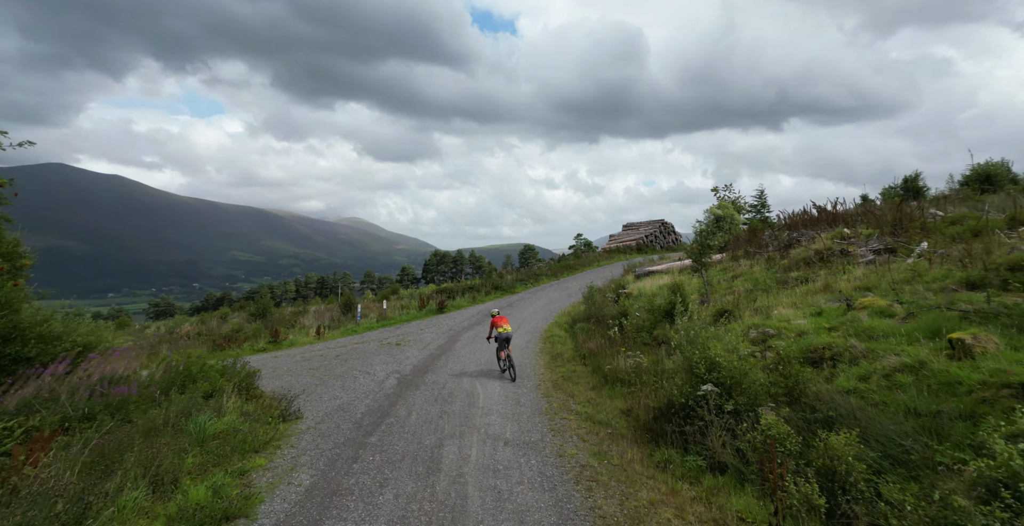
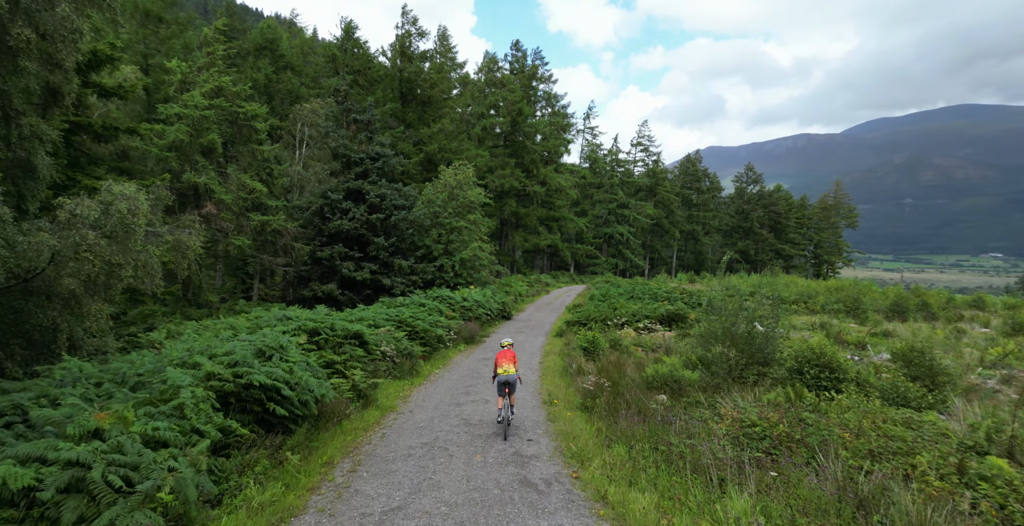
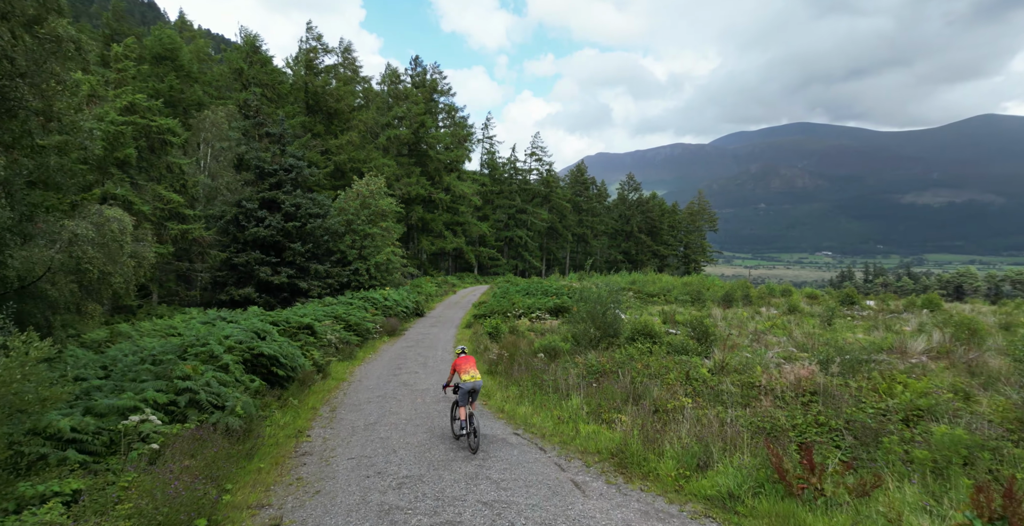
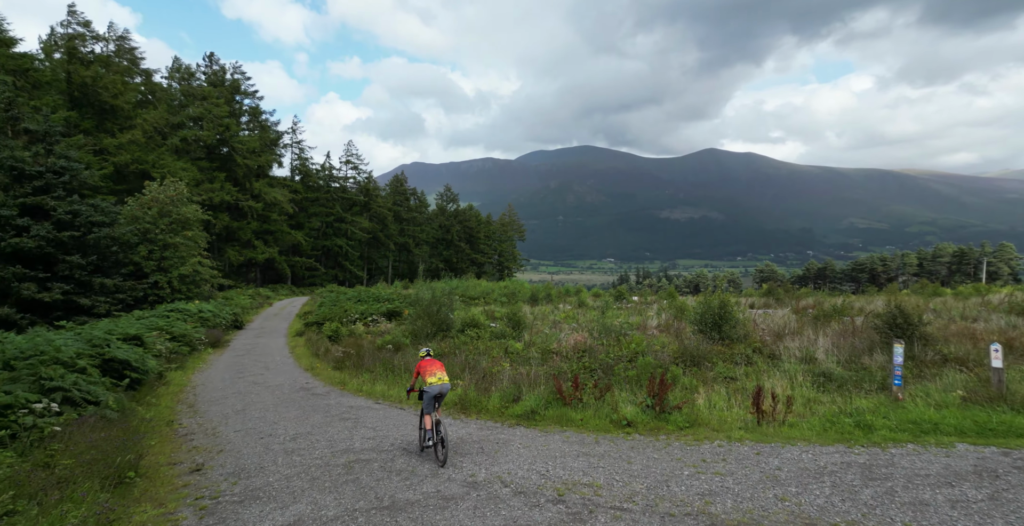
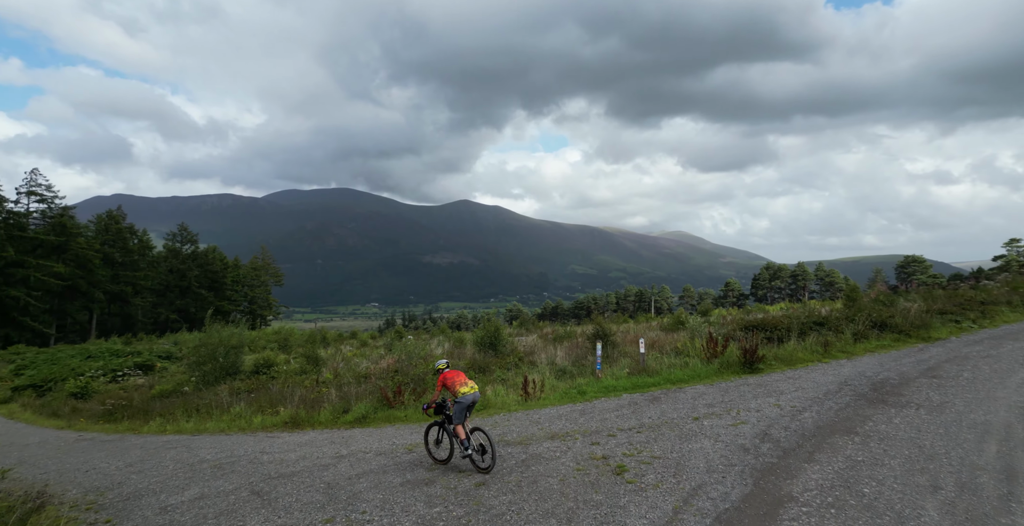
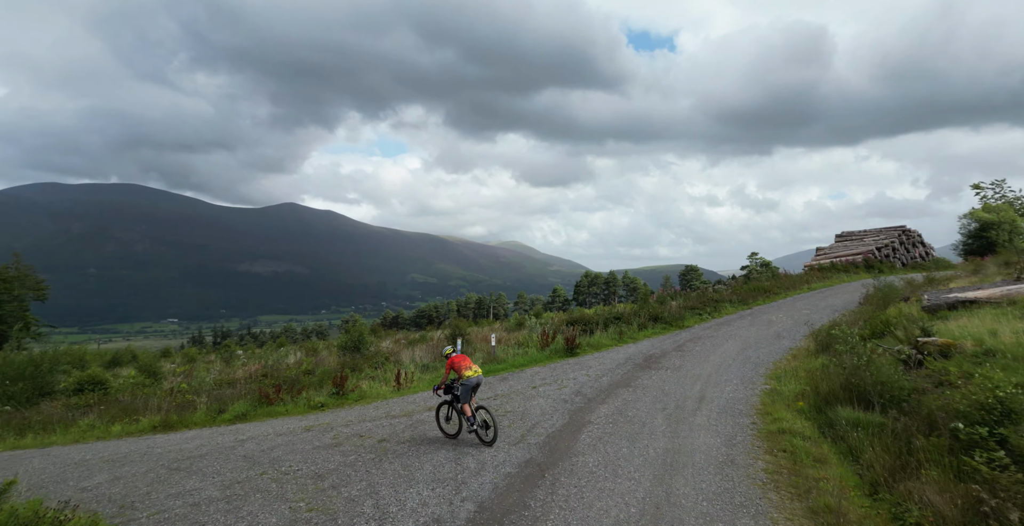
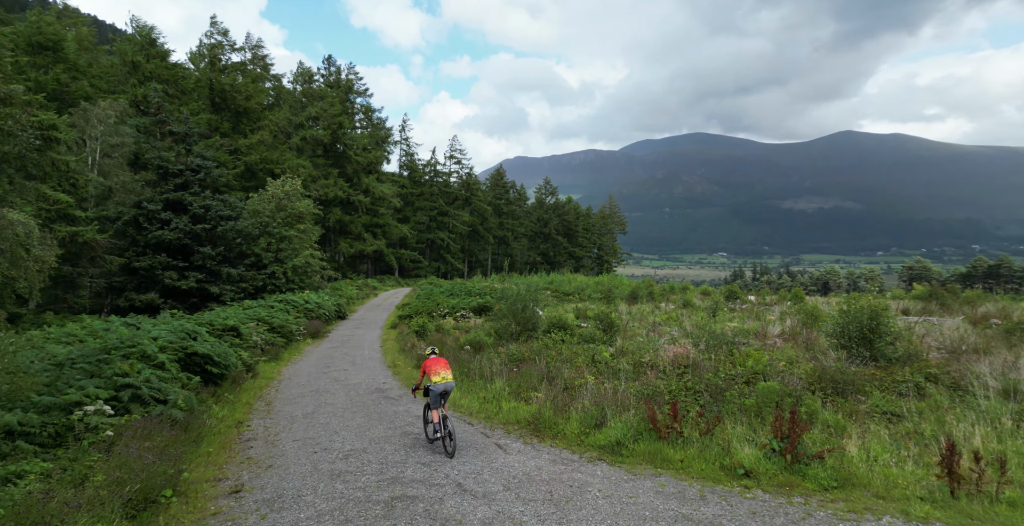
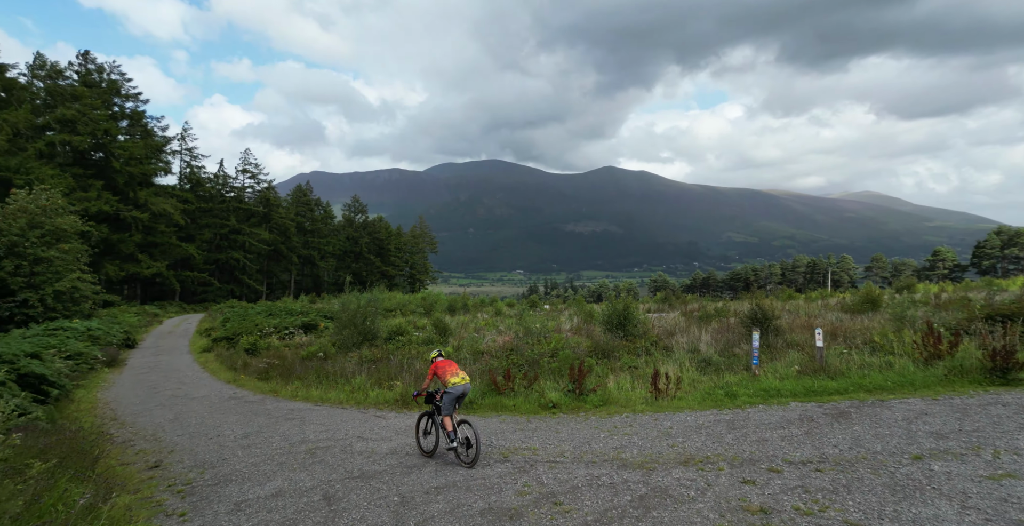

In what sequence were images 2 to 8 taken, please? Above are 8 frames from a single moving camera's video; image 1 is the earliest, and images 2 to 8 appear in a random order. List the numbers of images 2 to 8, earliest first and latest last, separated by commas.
6, 5, 8, 4, 7, 3, 2
